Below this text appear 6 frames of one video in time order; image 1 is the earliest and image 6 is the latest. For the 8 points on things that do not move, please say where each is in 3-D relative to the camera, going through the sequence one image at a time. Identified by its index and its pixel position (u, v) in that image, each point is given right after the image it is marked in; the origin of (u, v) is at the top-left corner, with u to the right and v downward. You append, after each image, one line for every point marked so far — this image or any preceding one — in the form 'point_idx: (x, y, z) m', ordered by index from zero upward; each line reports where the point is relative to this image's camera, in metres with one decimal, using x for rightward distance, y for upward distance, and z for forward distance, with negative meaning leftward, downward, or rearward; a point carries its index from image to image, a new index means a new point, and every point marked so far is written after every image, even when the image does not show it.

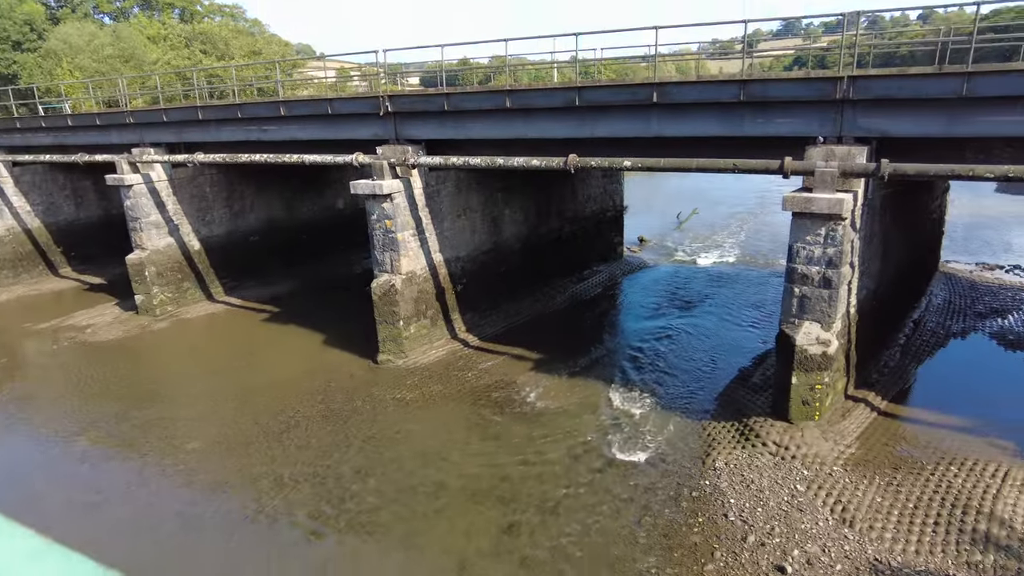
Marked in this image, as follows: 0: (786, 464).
0: (+3.8, -2.4, +9.0) m
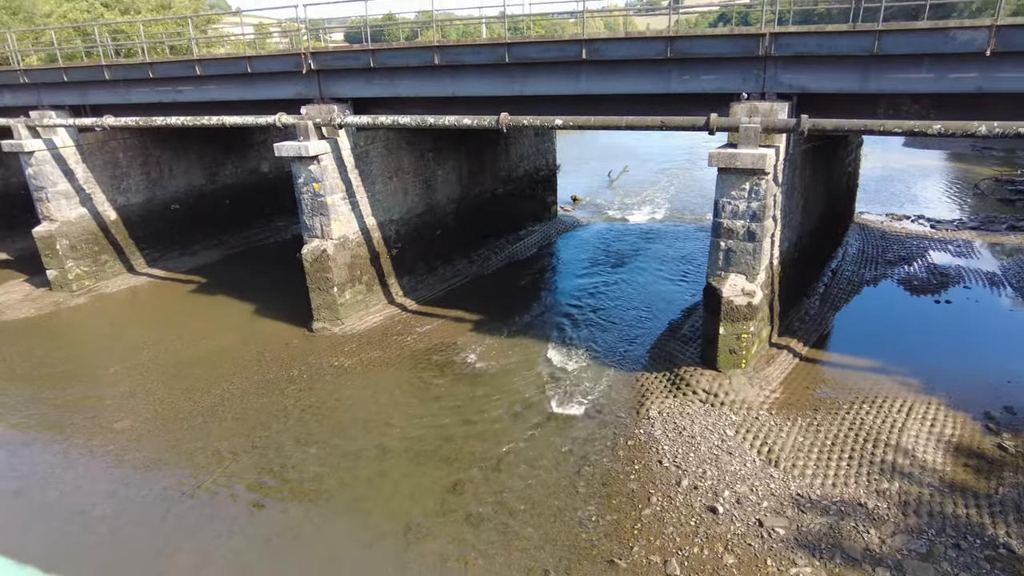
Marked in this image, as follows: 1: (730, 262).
0: (+3.0, -1.8, +9.5) m
1: (+3.3, +0.4, +10.0) m
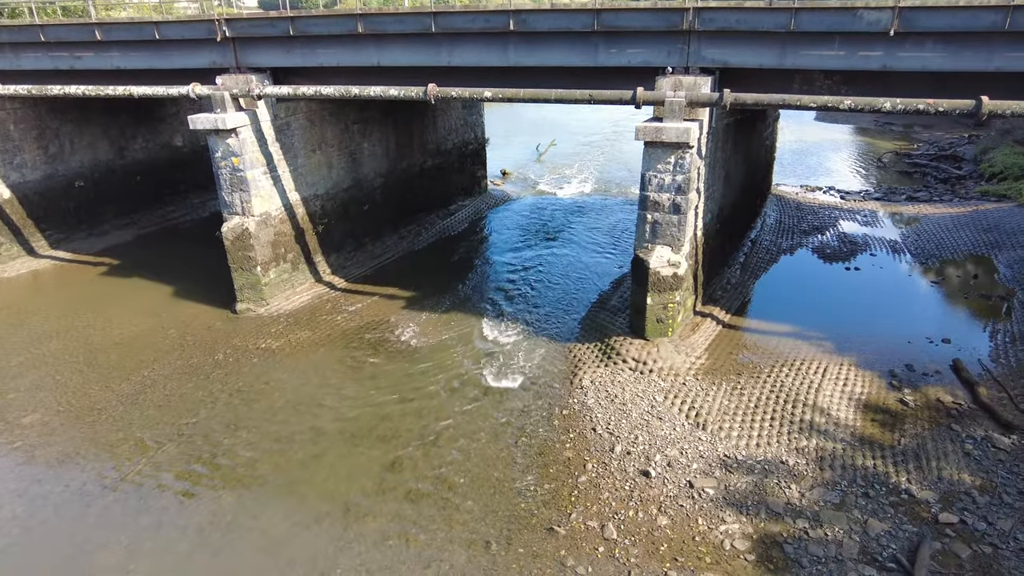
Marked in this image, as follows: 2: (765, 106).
0: (+2.0, -1.3, +9.8) m
1: (+2.3, +0.8, +10.3) m
2: (+3.5, +2.5, +9.1) m
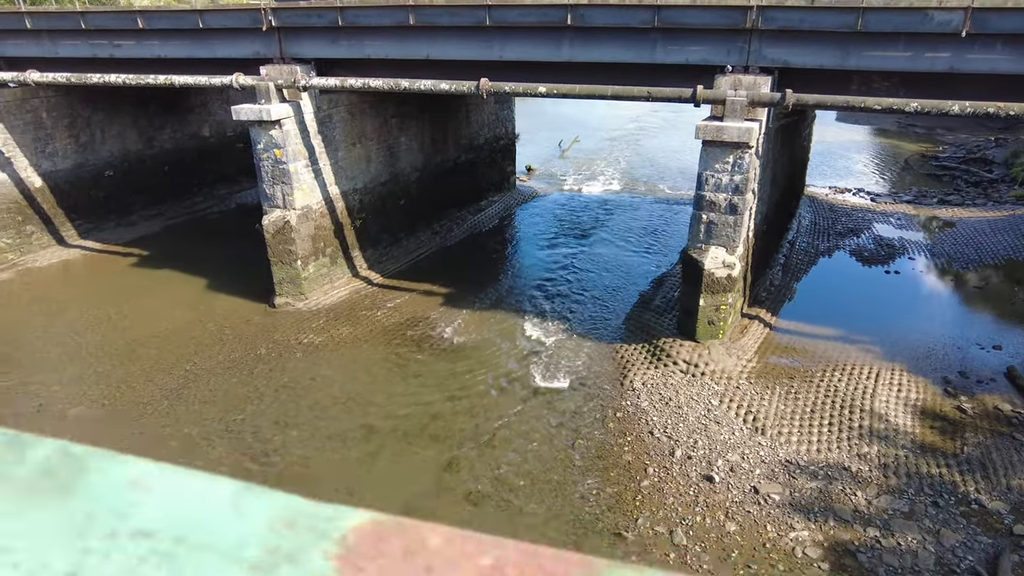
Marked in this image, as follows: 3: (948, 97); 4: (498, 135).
0: (+2.8, -1.4, +9.7) m
1: (+3.1, +0.8, +10.1) m
2: (+4.3, +2.5, +8.9) m
3: (+6.2, +2.7, +9.2) m
4: (-0.5, +4.1, +17.9) m
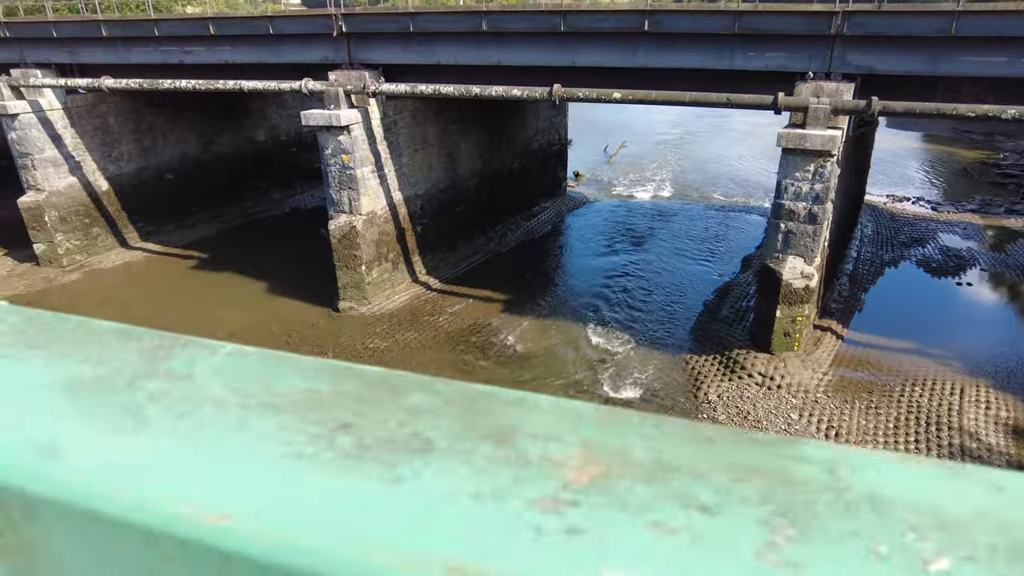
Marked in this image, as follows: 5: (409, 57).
0: (+3.8, -1.5, +9.5) m
1: (+4.2, +0.7, +9.9) m
2: (+5.4, +2.3, +8.7) m
3: (+7.3, +2.5, +8.9) m
4: (+1.0, +4.0, +17.8) m
5: (-1.8, +3.9, +11.1) m
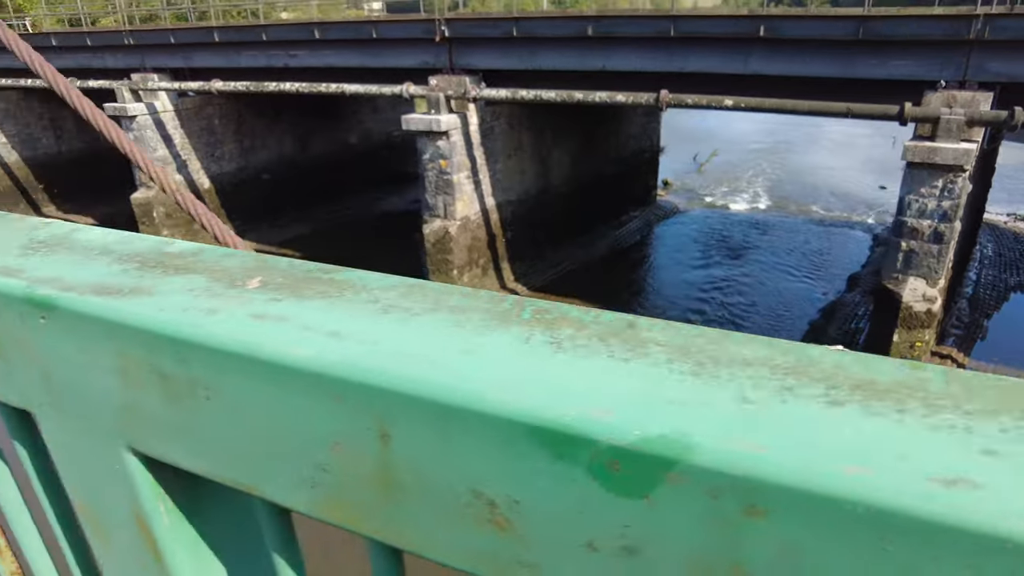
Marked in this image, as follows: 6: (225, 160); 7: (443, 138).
0: (+5.1, -1.8, +8.8) m
1: (+5.6, +0.3, +9.2) m
2: (+6.8, +2.0, +7.9) m
3: (+8.7, +2.1, +7.9) m
4: (+3.3, +3.7, +17.4) m
5: (-0.1, +3.8, +11.0) m
6: (-6.8, +3.0, +15.5) m
7: (-1.2, +2.5, +11.1) m
